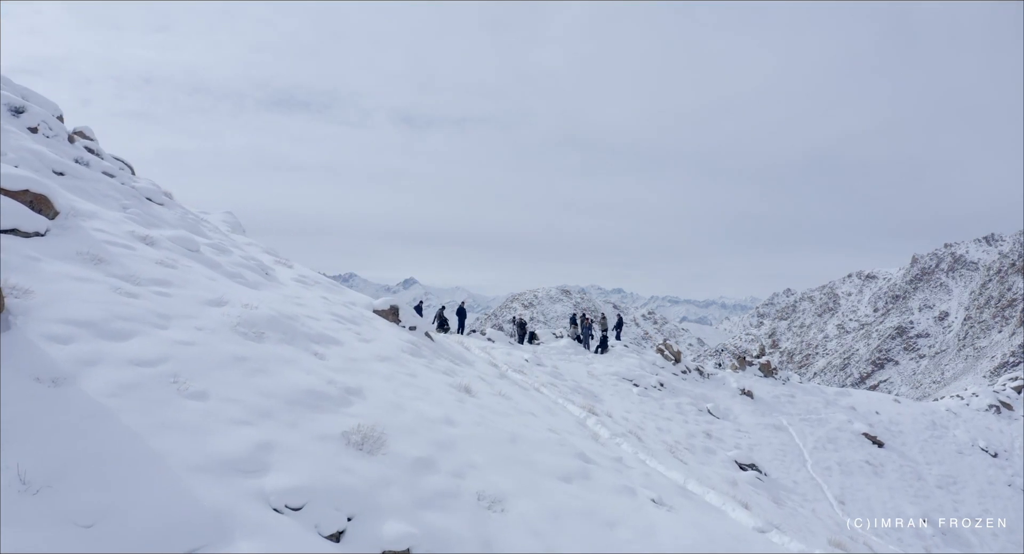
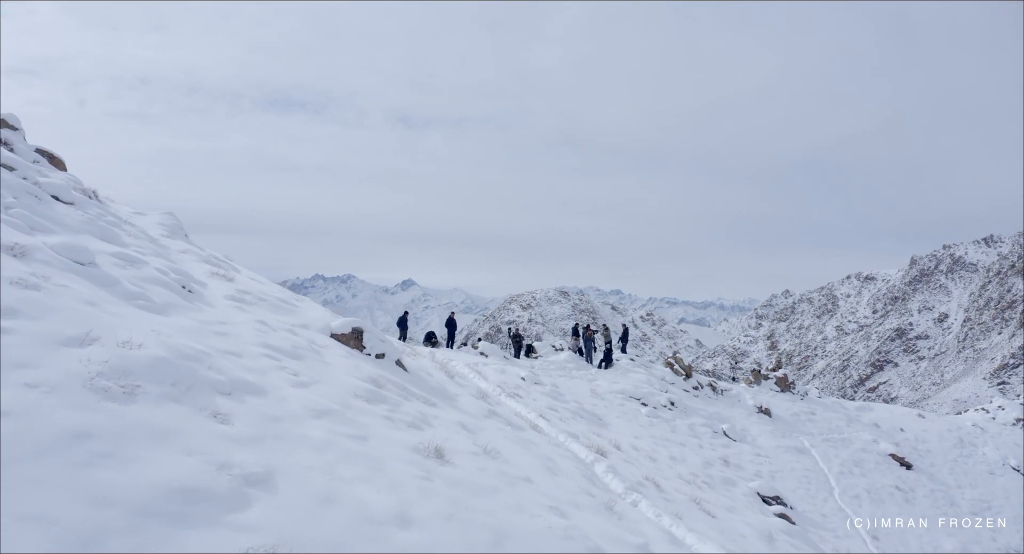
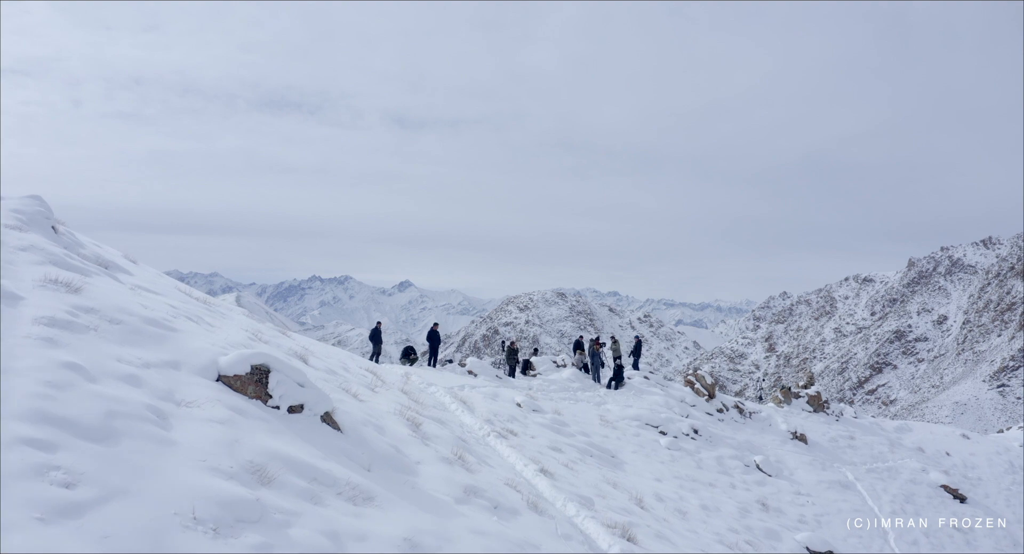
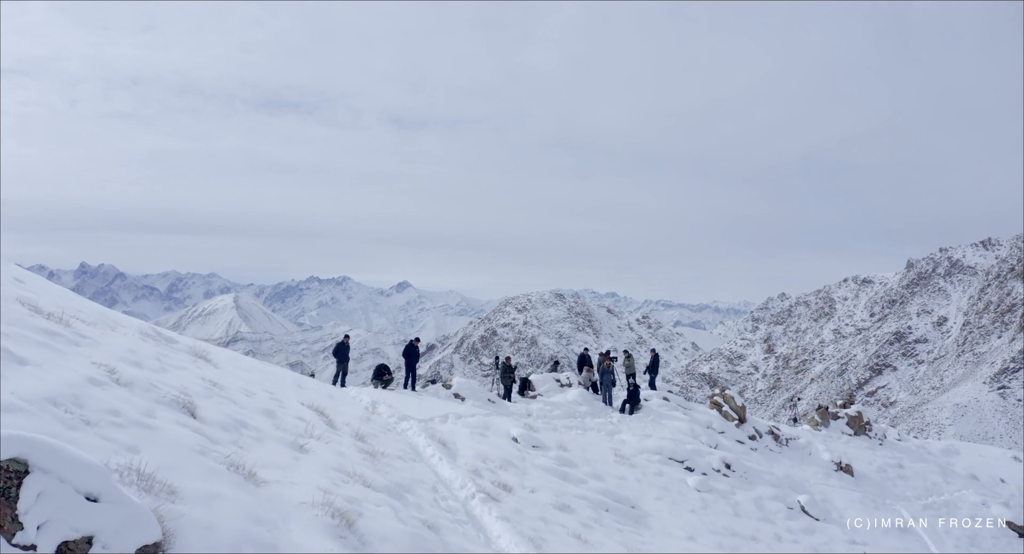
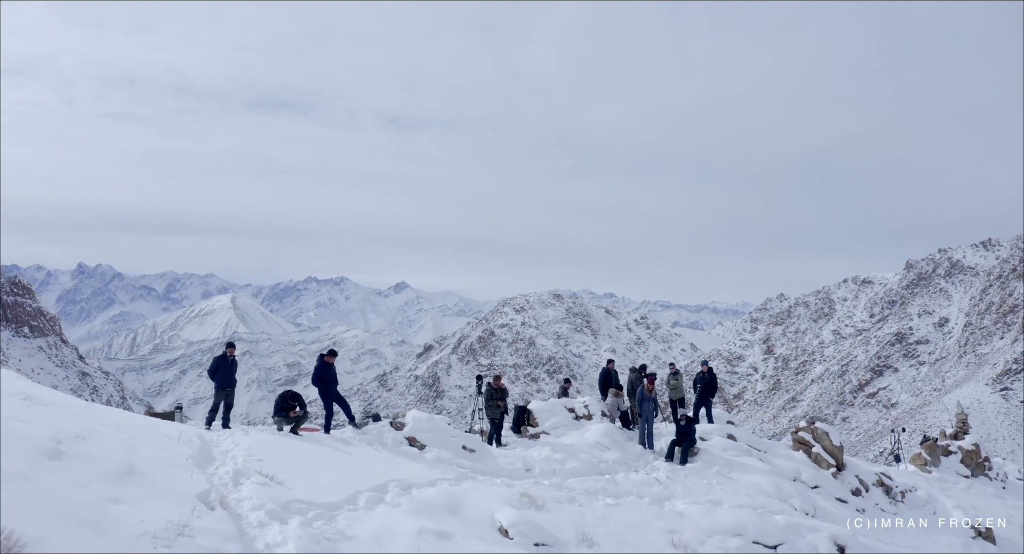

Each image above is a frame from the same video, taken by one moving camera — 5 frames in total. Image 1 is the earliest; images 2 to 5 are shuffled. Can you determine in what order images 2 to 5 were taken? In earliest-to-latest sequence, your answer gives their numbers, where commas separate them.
2, 3, 4, 5
